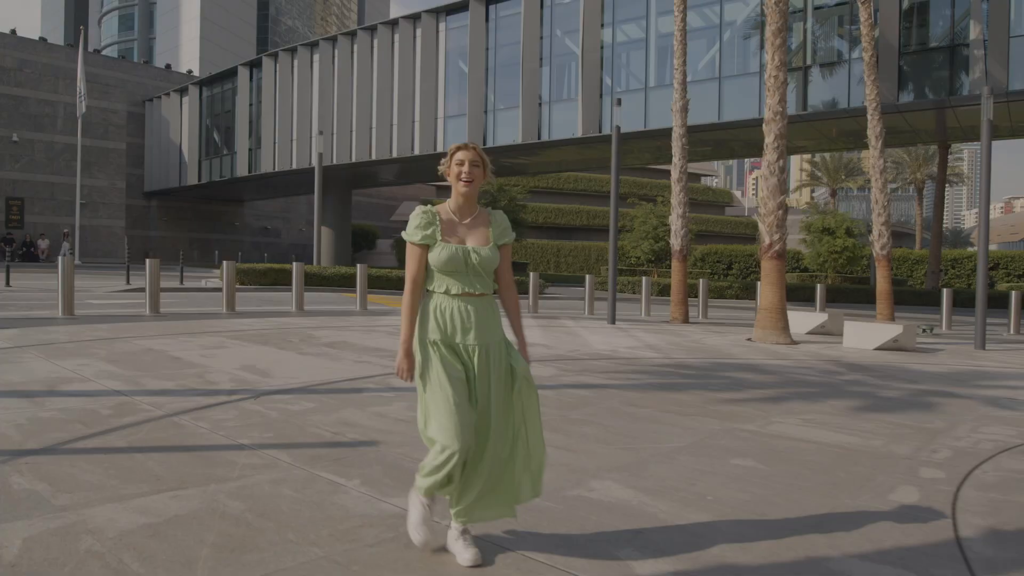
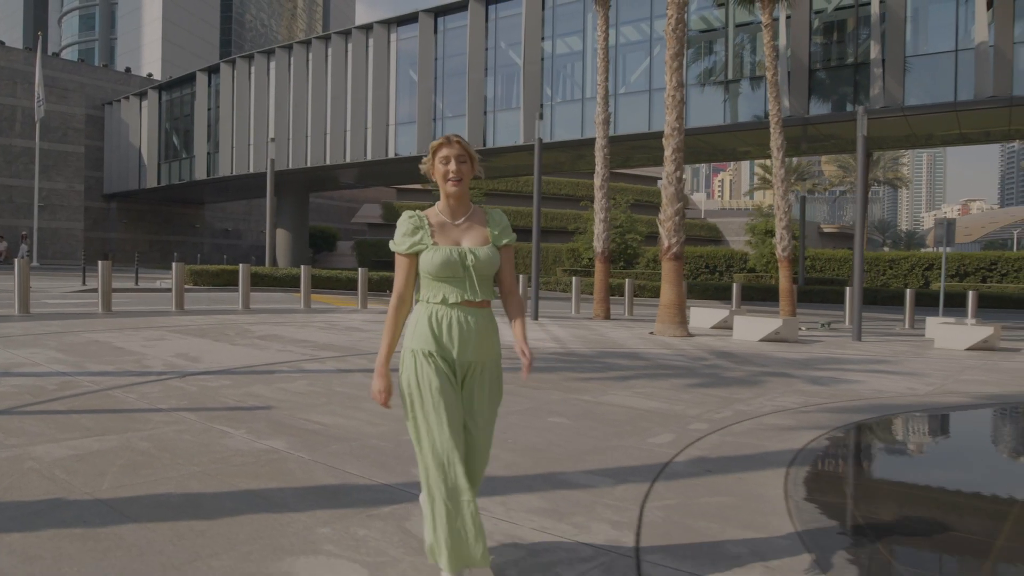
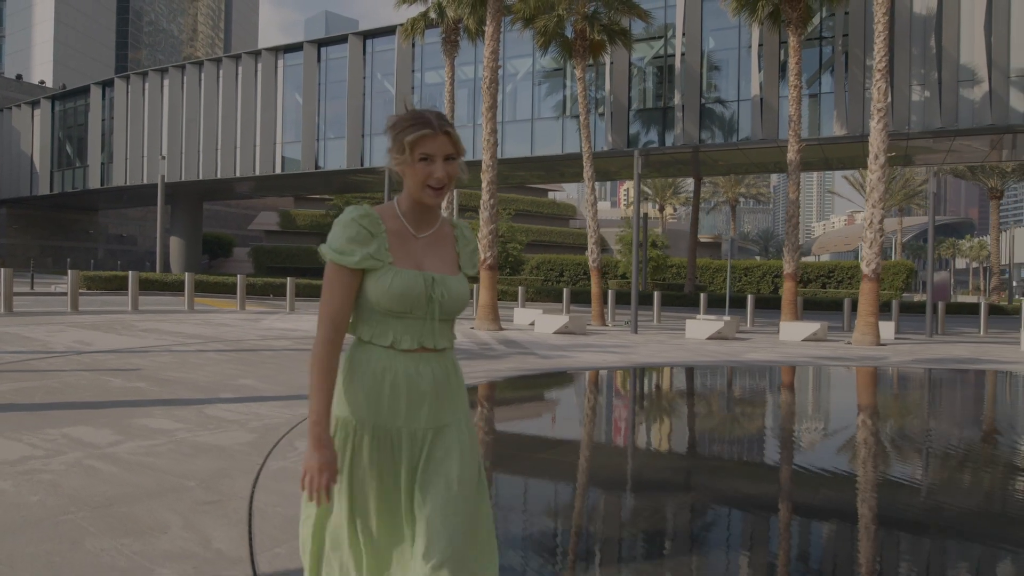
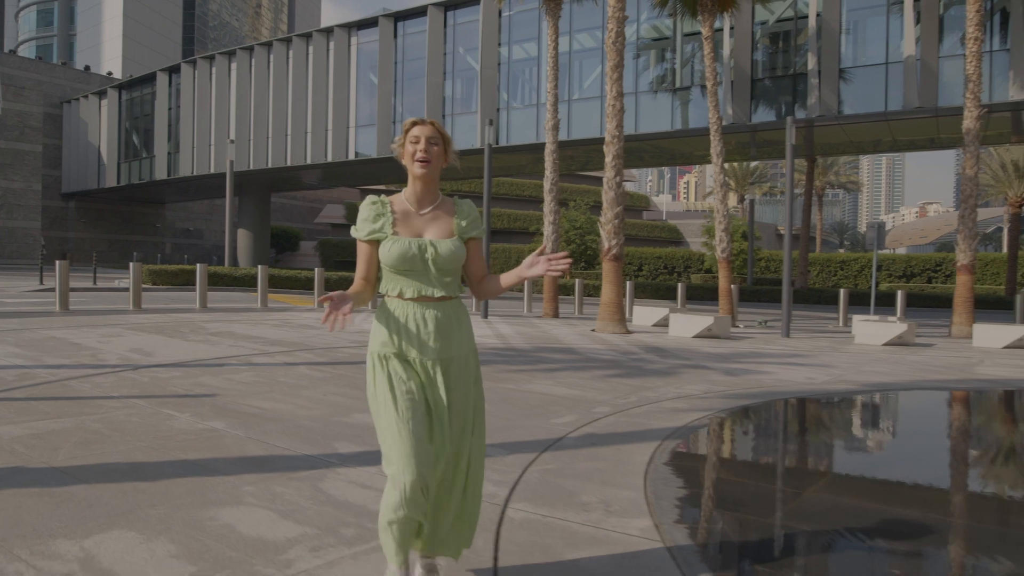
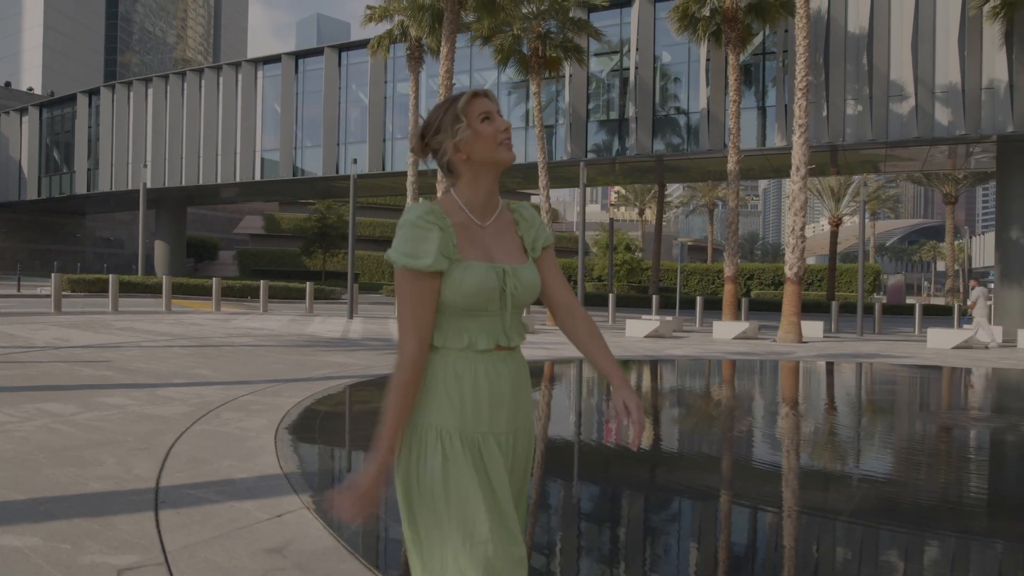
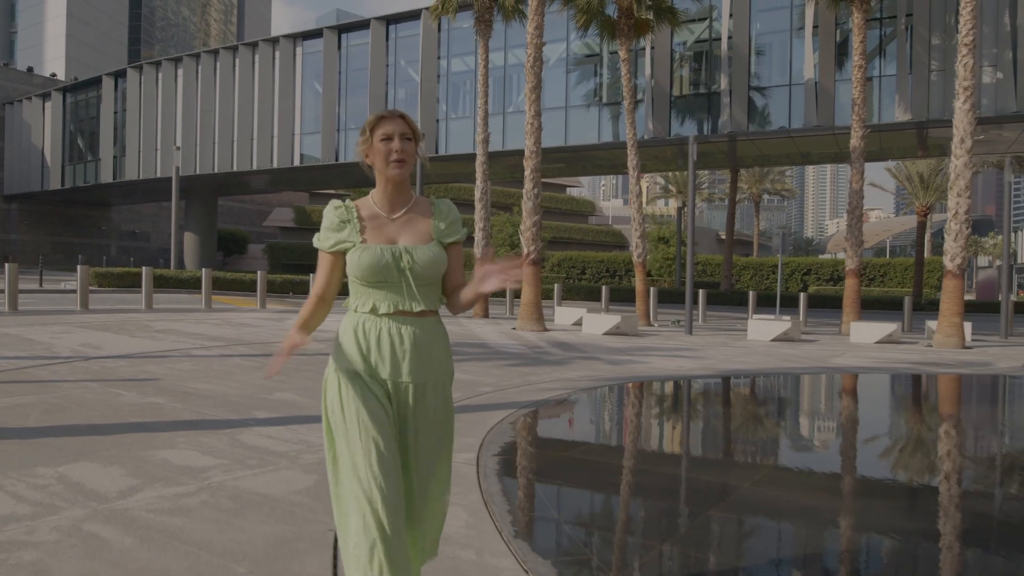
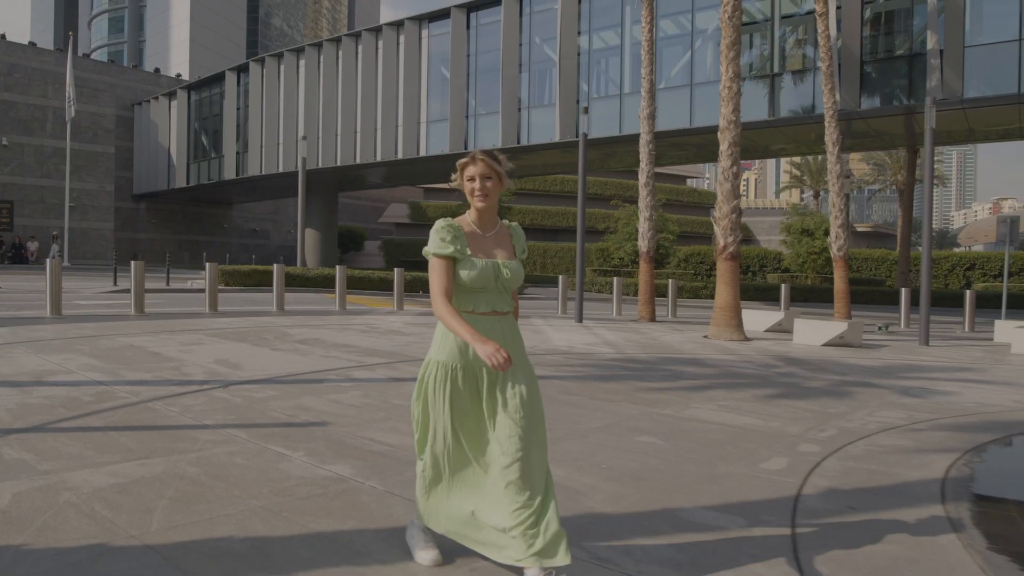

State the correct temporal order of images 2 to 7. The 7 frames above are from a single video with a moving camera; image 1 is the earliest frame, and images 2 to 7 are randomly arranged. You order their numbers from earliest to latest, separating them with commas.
7, 2, 4, 6, 3, 5
